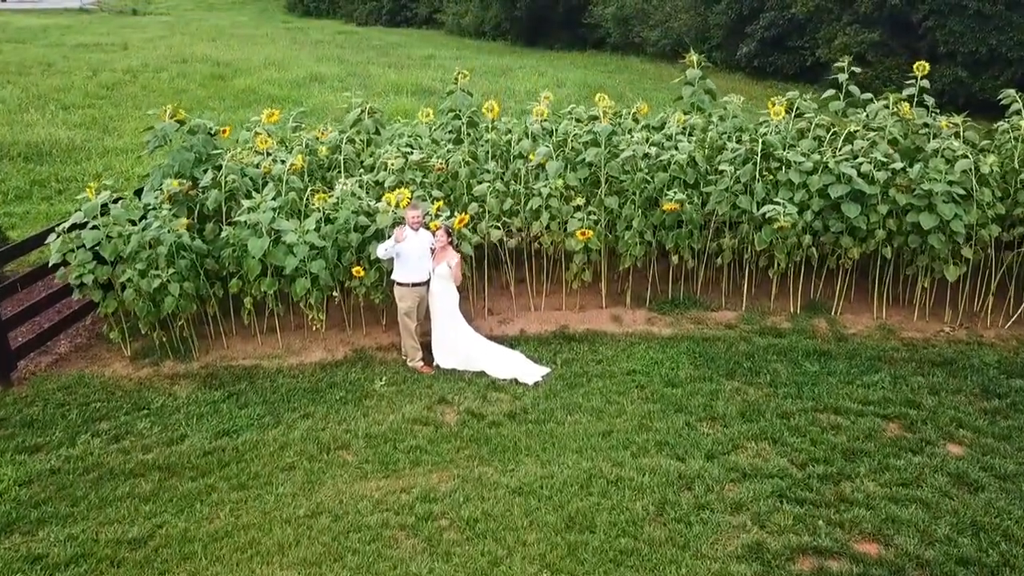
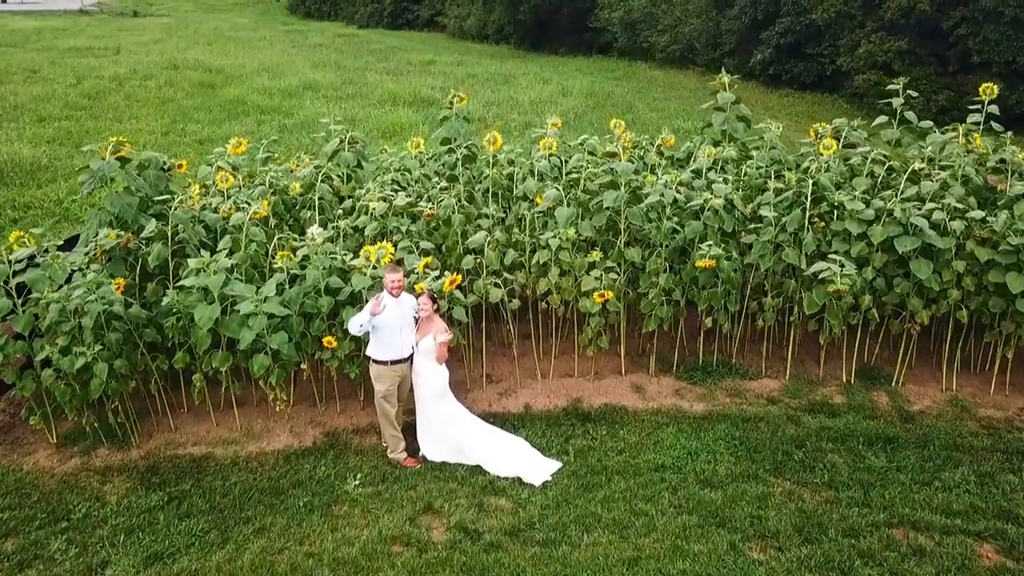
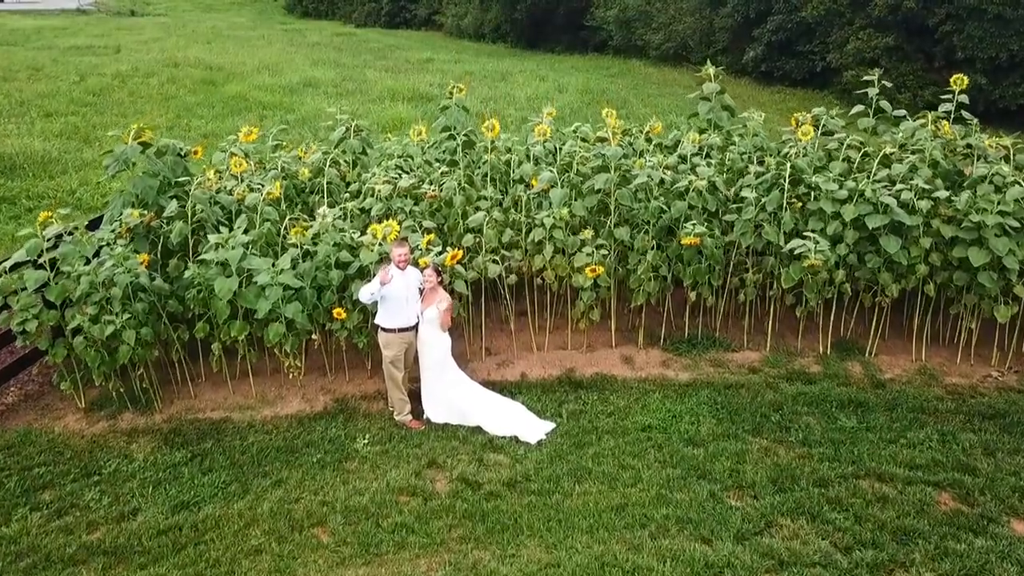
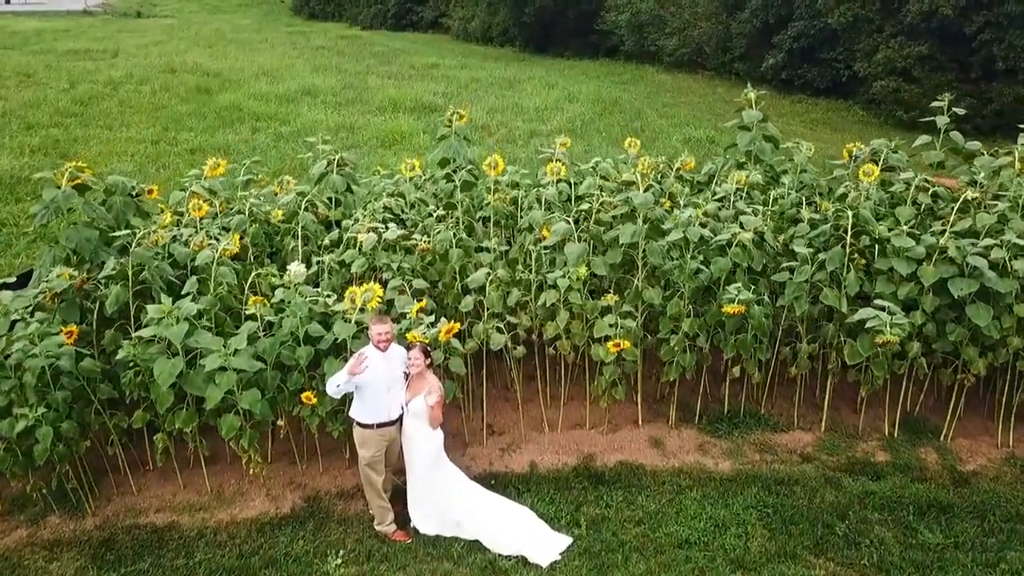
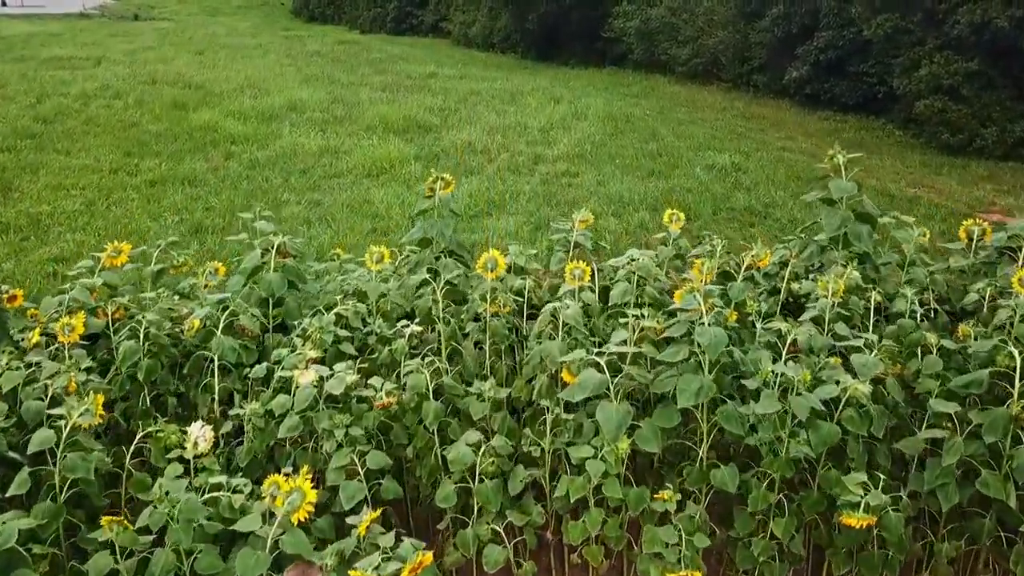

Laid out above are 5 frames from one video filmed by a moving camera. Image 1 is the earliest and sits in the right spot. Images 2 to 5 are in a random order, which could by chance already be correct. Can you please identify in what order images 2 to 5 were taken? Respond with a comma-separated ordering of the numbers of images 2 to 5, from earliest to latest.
3, 2, 4, 5
